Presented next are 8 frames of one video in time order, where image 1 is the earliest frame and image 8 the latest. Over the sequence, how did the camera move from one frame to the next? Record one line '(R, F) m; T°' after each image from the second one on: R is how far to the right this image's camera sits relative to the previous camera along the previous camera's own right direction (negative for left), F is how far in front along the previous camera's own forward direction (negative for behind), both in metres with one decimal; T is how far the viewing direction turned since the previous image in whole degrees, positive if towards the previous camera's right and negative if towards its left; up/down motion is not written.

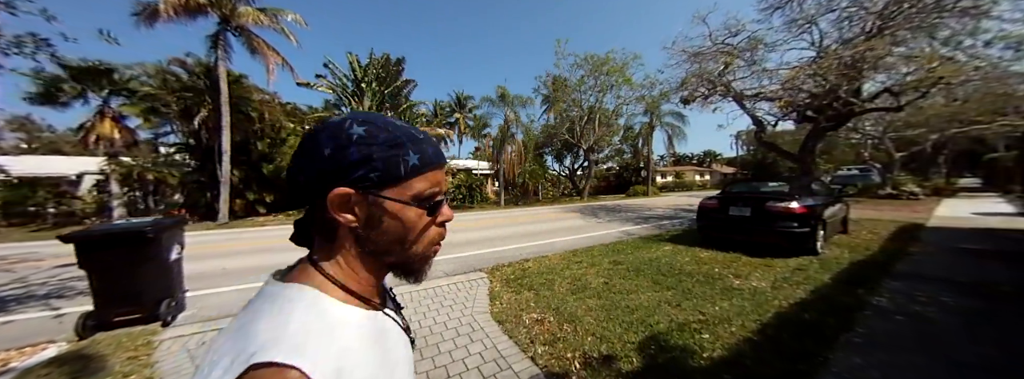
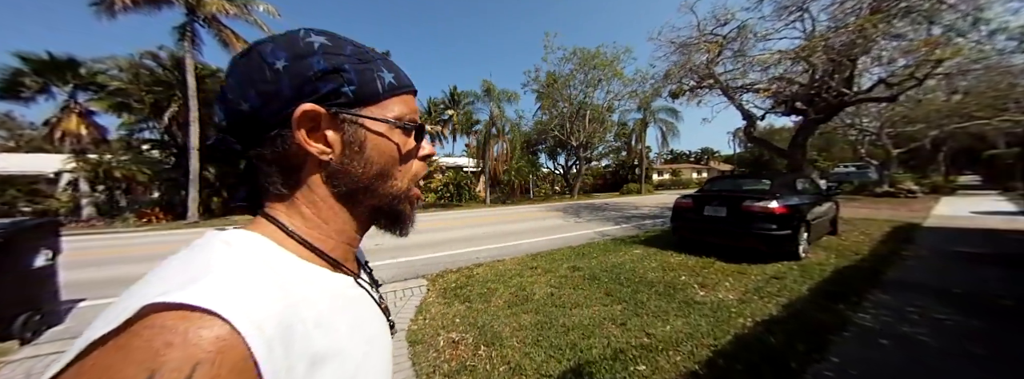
(+1.1, +0.6) m; 0°
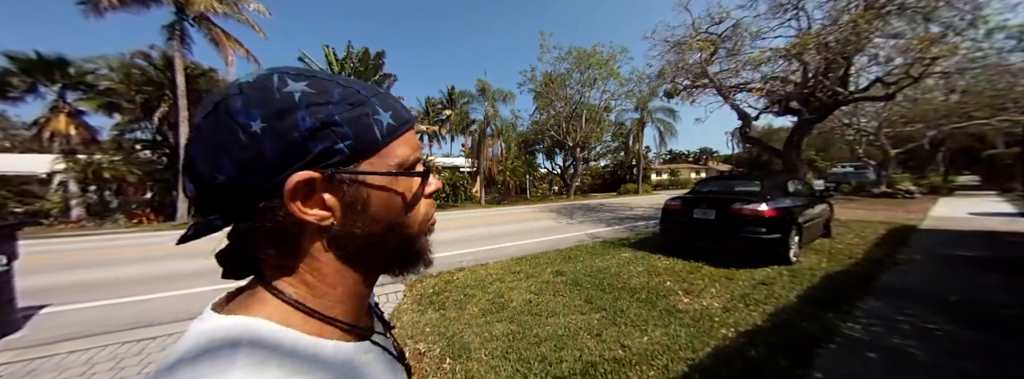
(+0.4, +0.2) m; 0°
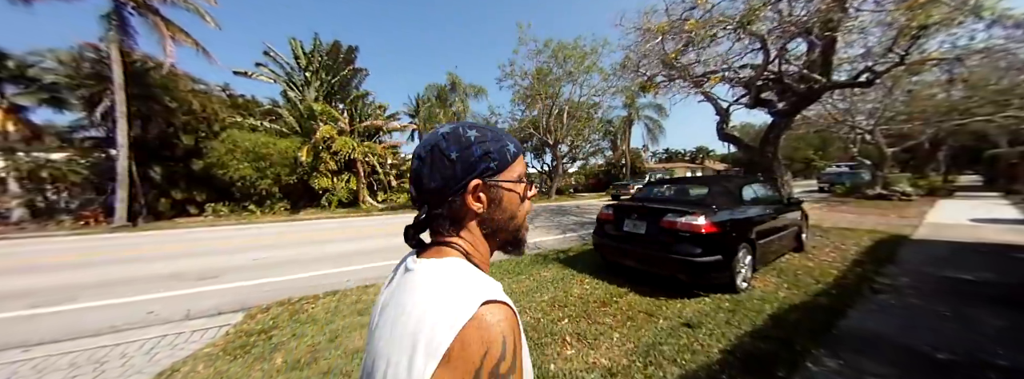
(+2.0, +1.0) m; 0°
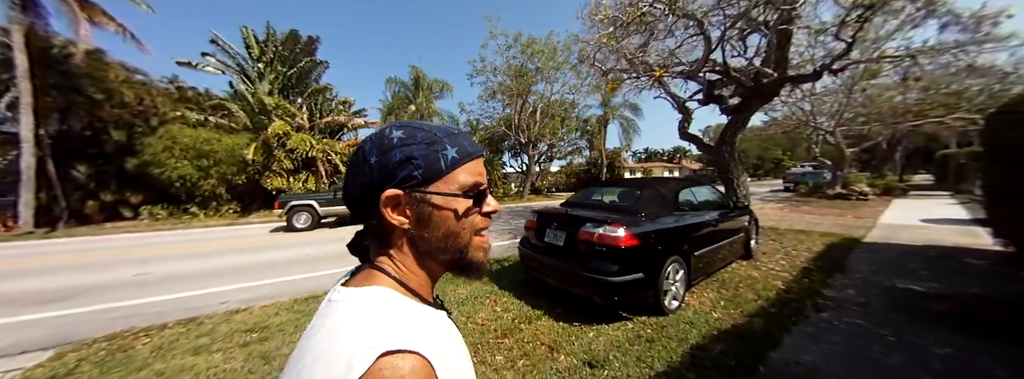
(+1.3, +0.6) m; +3°
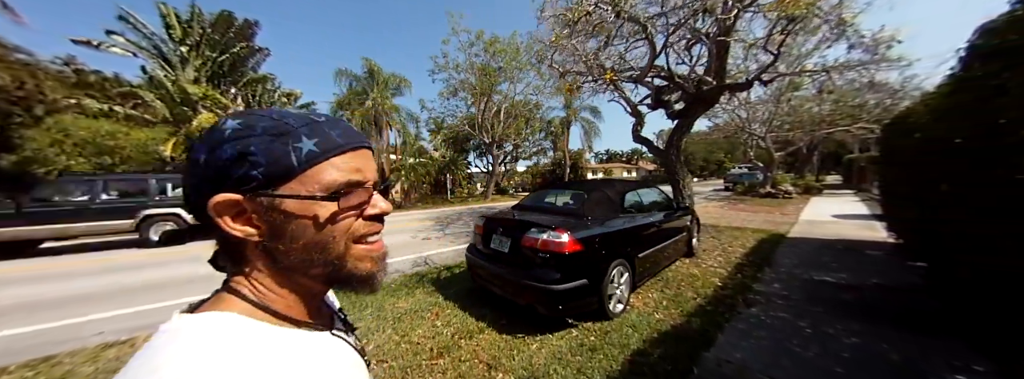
(+0.4, +0.2) m; +7°
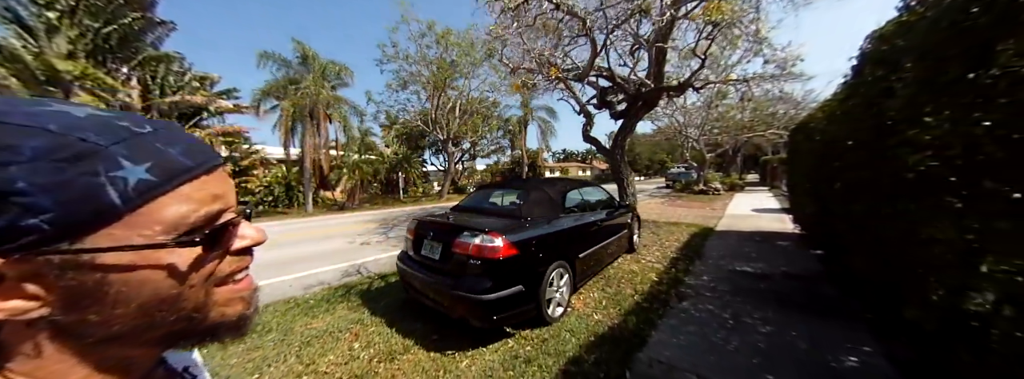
(+0.4, +0.3) m; +8°
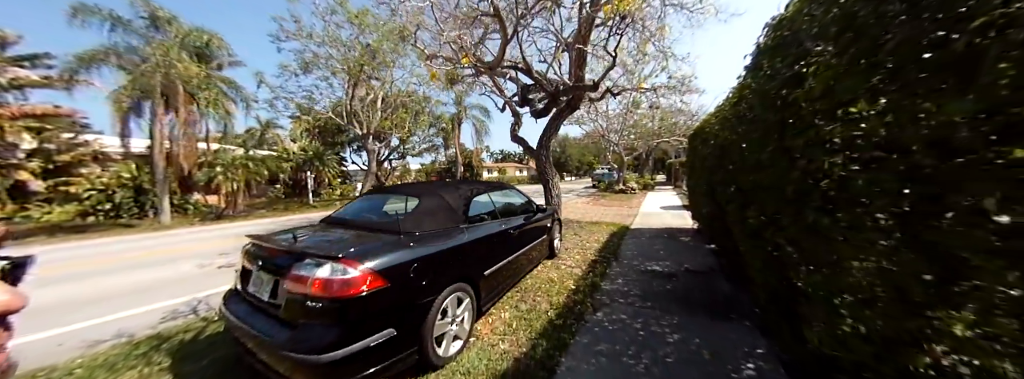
(+0.6, +0.5) m; +13°
